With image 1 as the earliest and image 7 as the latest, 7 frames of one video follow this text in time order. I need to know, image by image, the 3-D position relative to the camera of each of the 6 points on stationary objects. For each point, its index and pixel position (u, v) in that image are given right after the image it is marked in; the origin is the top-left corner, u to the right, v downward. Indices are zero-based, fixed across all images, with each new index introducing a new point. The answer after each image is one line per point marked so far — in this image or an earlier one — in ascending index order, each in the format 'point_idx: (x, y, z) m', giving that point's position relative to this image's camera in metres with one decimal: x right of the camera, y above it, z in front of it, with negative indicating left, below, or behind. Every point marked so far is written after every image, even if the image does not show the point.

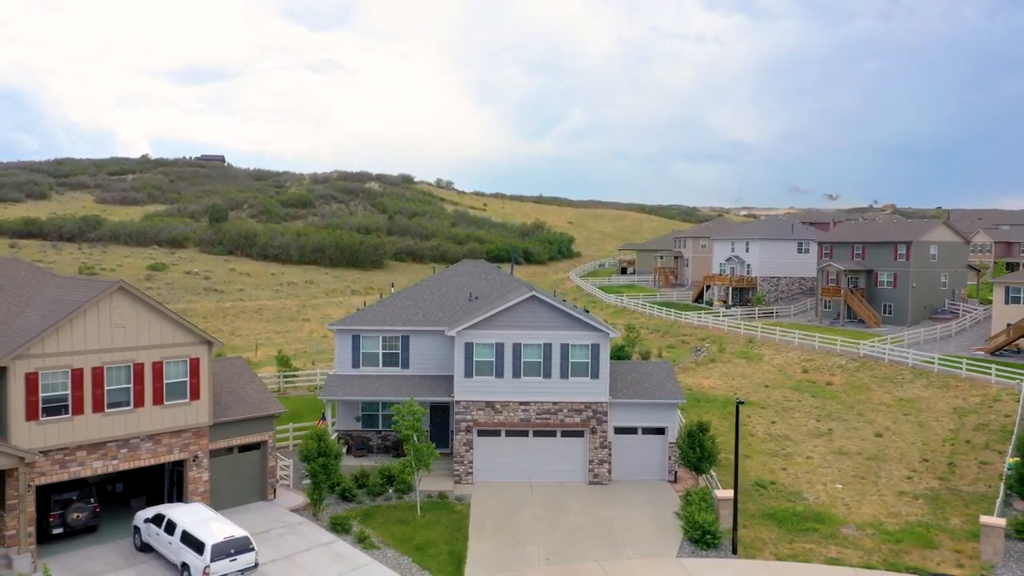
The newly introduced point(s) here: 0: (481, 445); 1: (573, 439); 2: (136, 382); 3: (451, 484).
0: (-0.6, -3.3, +17.1) m
1: (+1.2, -3.2, +17.2) m
2: (-6.1, -1.5, +13.5) m
3: (-1.3, -4.0, +16.8) m
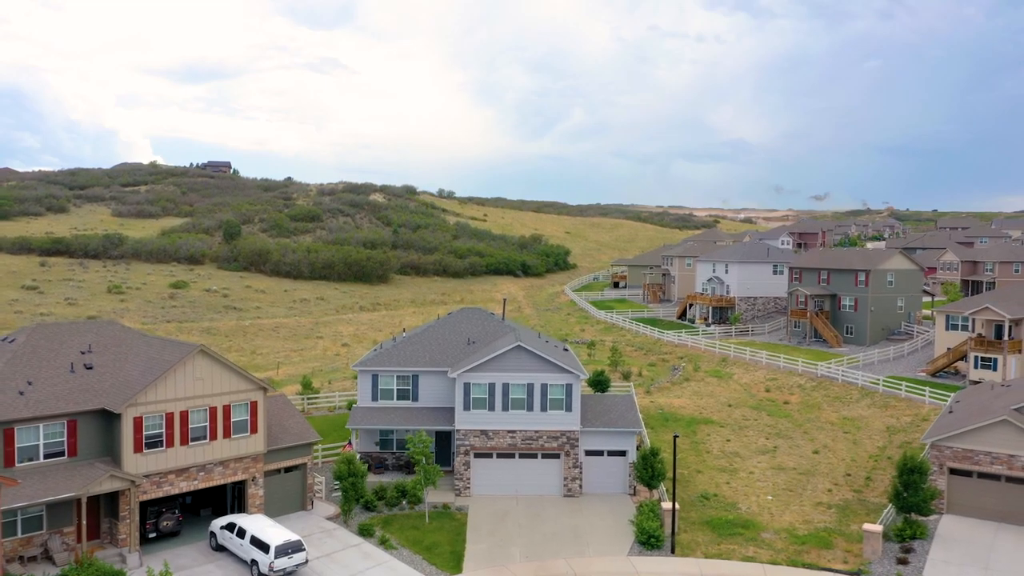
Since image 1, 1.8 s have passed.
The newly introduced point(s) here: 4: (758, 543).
0: (-0.9, -4.6, +21.2) m
1: (+1.0, -4.4, +21.3) m
2: (-6.4, -2.8, +17.5) m
3: (-1.5, -5.3, +20.9) m
4: (+5.6, -5.9, +19.0) m
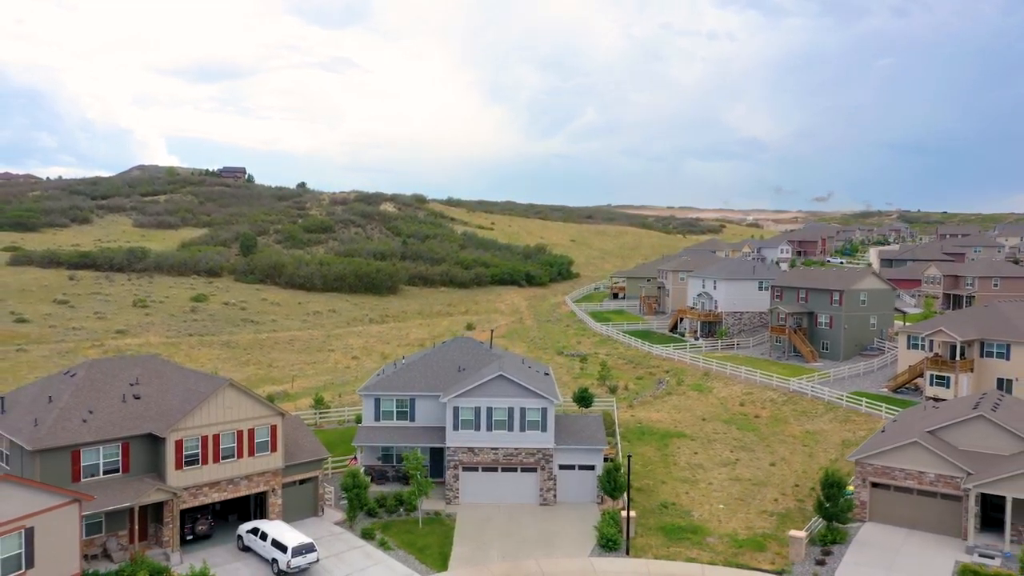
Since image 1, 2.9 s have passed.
0: (-1.4, -5.6, +24.5) m
1: (+0.5, -5.5, +24.6) m
2: (-6.9, -3.8, +20.9) m
3: (-2.0, -6.4, +24.2) m
4: (+5.1, -7.0, +22.2) m
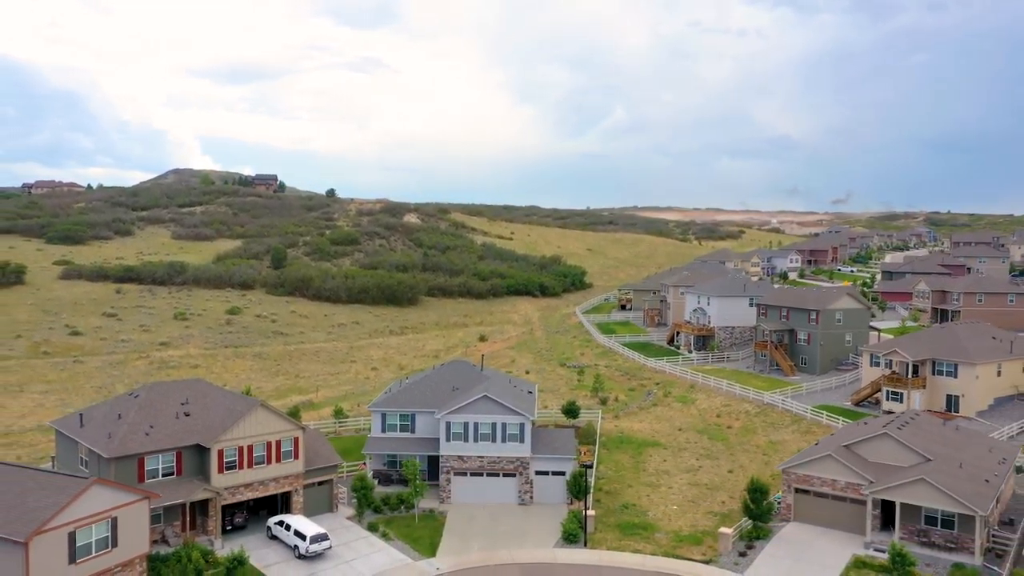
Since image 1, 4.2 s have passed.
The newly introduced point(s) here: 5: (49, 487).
0: (-2.0, -6.8, +29.2) m
1: (-0.1, -6.7, +29.2) m
2: (-7.7, -5.0, +25.8) m
3: (-2.6, -7.6, +29.0) m
4: (+4.4, -8.2, +26.7) m
5: (-10.9, -4.6, +19.4) m
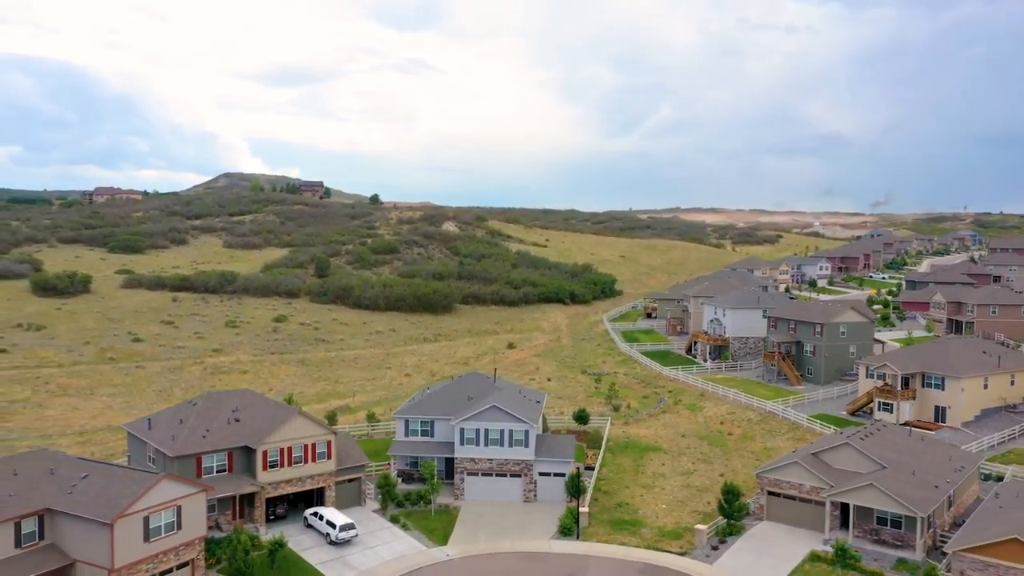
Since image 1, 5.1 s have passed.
0: (-1.7, -7.8, +33.2) m
1: (+0.1, -7.6, +33.1) m
2: (-7.6, -5.9, +30.1) m
3: (-2.4, -8.5, +33.0) m
4: (+4.5, -9.1, +30.3) m
5: (-11.1, -5.5, +23.9) m
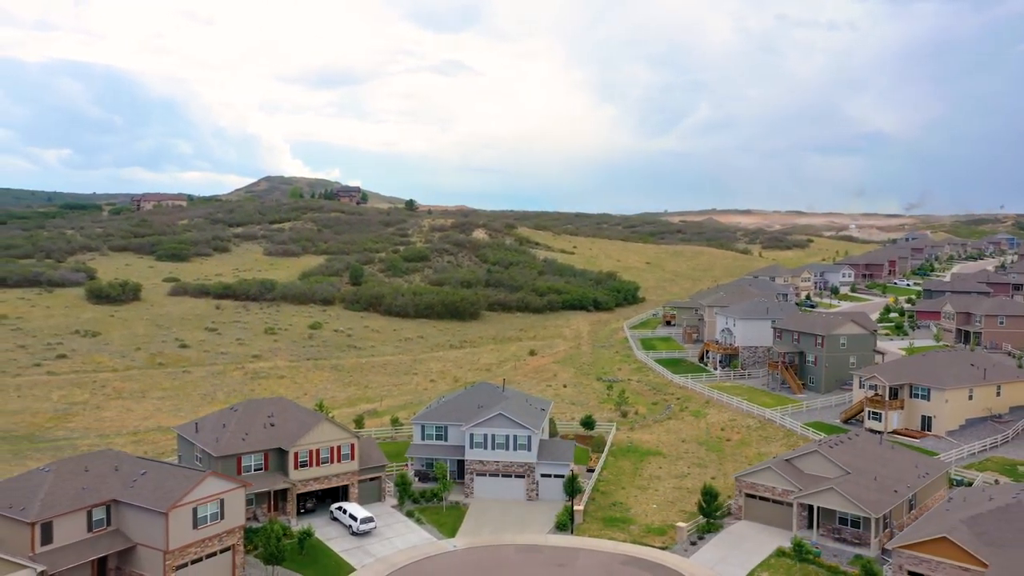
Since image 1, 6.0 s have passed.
0: (-1.5, -8.6, +37.0) m
1: (+0.3, -8.5, +36.8) m
2: (-7.5, -6.8, +34.2) m
3: (-2.2, -9.3, +36.8) m
4: (+4.6, -10.0, +33.8) m
5: (-11.3, -6.4, +28.1) m
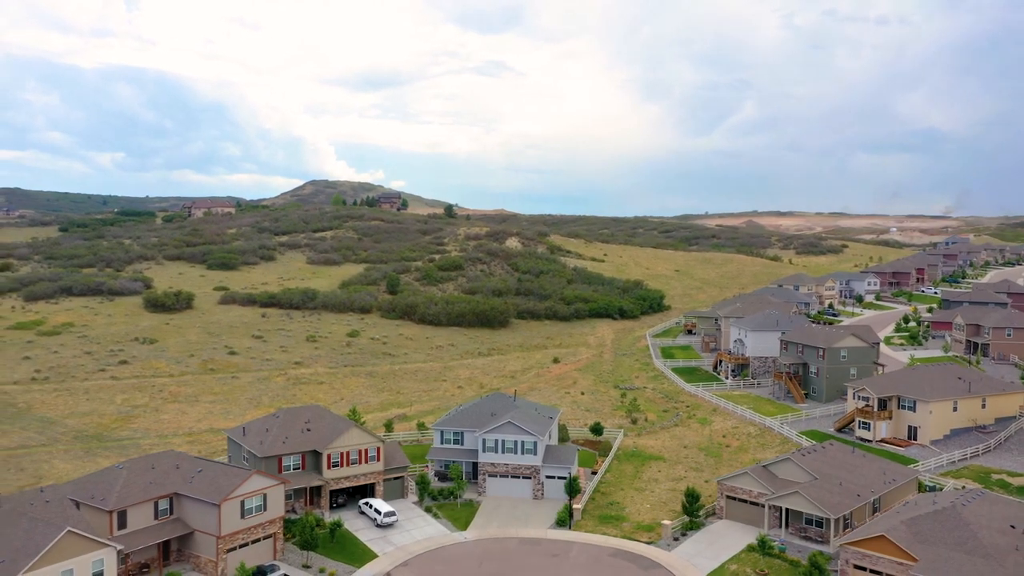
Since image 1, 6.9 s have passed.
0: (-1.1, -9.7, +41.5) m
1: (+0.7, -9.6, +41.2) m
2: (-7.2, -7.9, +39.0) m
3: (-1.8, -10.4, +41.3) m
4: (+4.9, -11.1, +38.1) m
5: (-11.3, -7.5, +33.2) m
